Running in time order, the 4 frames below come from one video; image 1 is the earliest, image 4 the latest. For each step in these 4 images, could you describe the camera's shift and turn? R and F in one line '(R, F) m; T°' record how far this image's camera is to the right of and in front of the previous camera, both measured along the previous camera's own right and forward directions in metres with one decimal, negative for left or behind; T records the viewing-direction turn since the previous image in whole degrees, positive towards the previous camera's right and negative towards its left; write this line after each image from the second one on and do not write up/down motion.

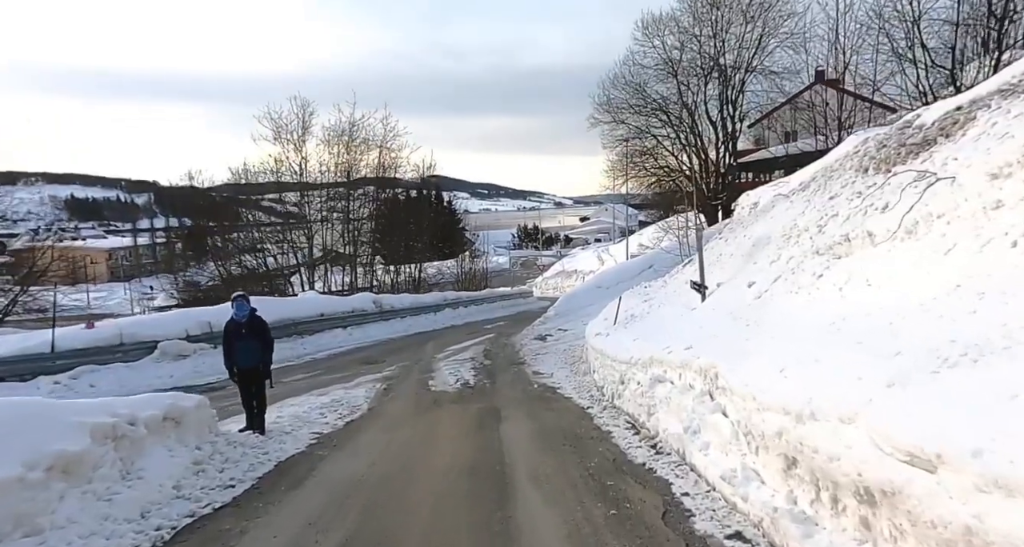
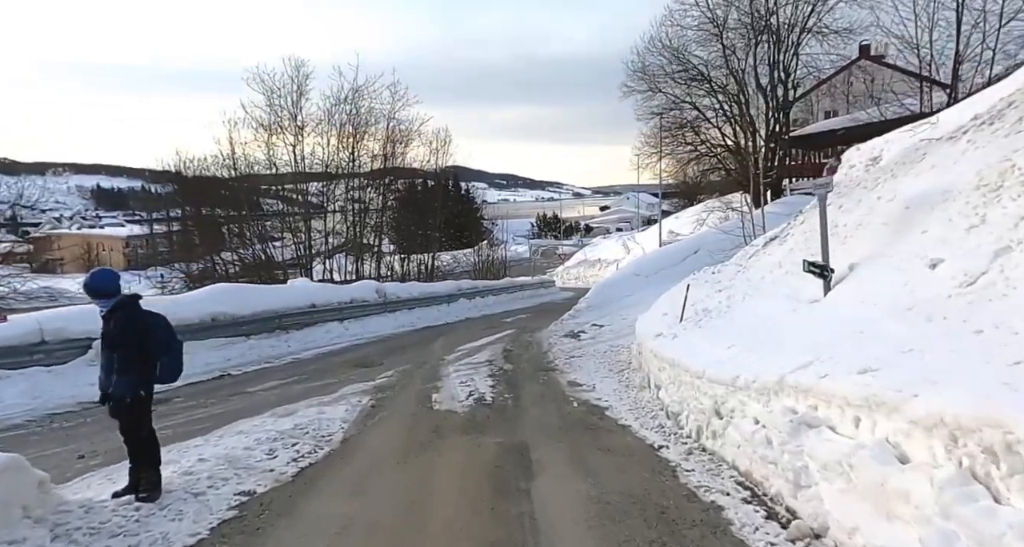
(-0.2, +3.5) m; -1°
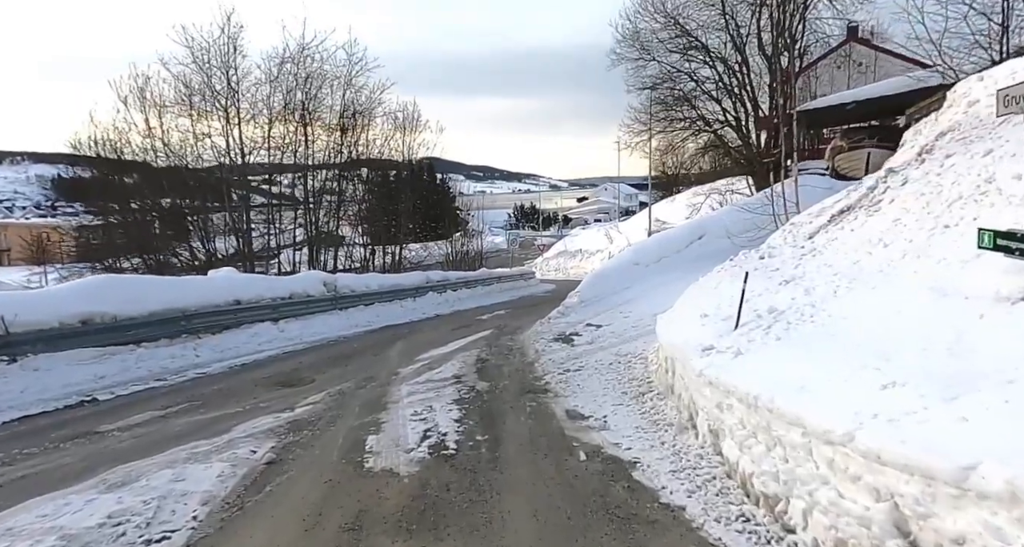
(0.0, +3.6) m; +2°
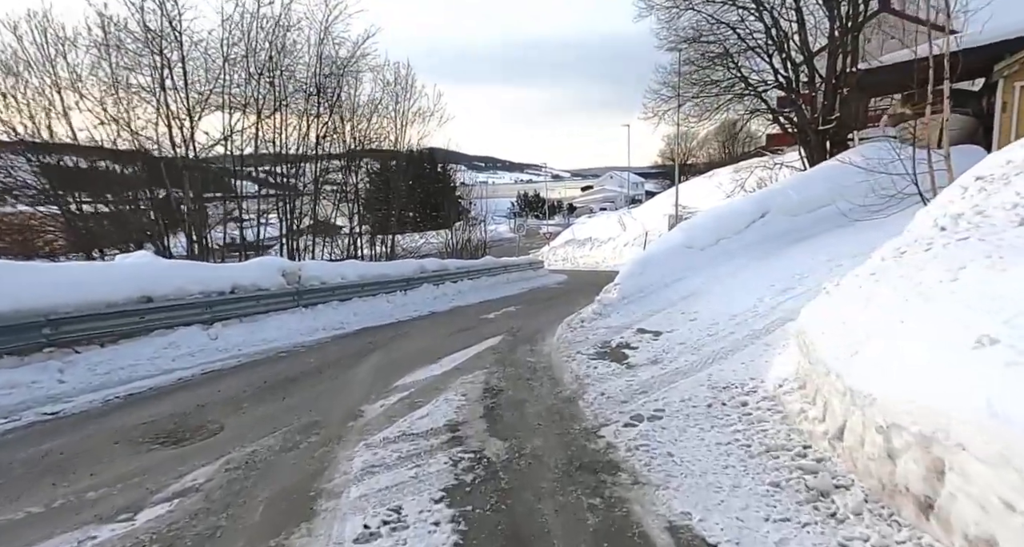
(-0.3, +4.4) m; 0°
